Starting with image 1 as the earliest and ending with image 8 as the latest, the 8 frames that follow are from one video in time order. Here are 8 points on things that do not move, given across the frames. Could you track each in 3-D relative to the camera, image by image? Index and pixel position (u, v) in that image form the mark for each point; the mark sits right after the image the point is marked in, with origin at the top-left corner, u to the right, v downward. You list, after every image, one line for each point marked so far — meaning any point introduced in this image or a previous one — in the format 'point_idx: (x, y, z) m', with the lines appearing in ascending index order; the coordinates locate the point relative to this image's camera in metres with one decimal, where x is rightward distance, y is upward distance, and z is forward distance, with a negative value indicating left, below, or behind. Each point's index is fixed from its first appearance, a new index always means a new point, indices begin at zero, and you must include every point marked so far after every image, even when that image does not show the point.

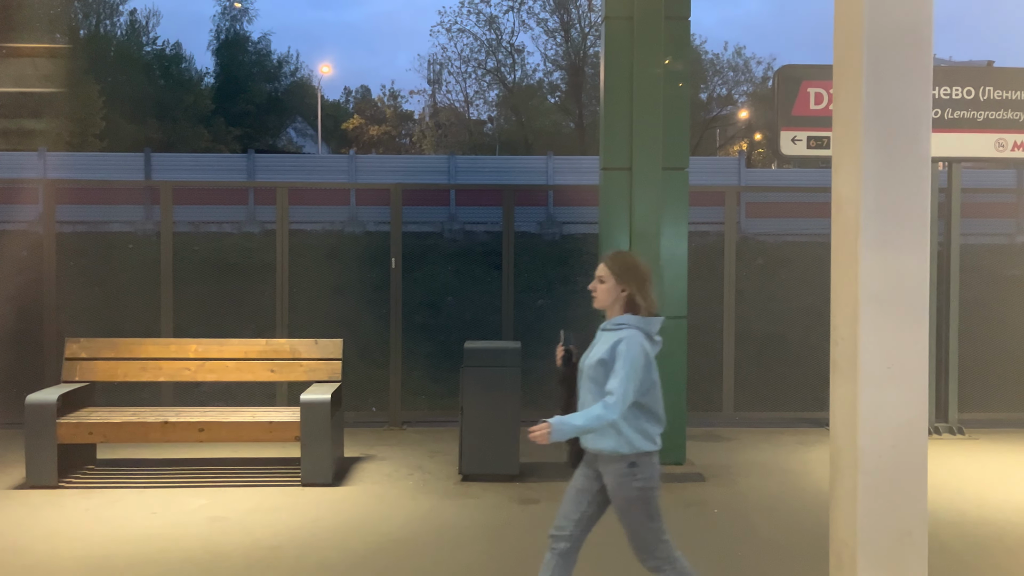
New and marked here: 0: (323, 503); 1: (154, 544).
0: (-1.2, -1.4, +5.5) m
1: (-2.0, -1.5, +4.8) m
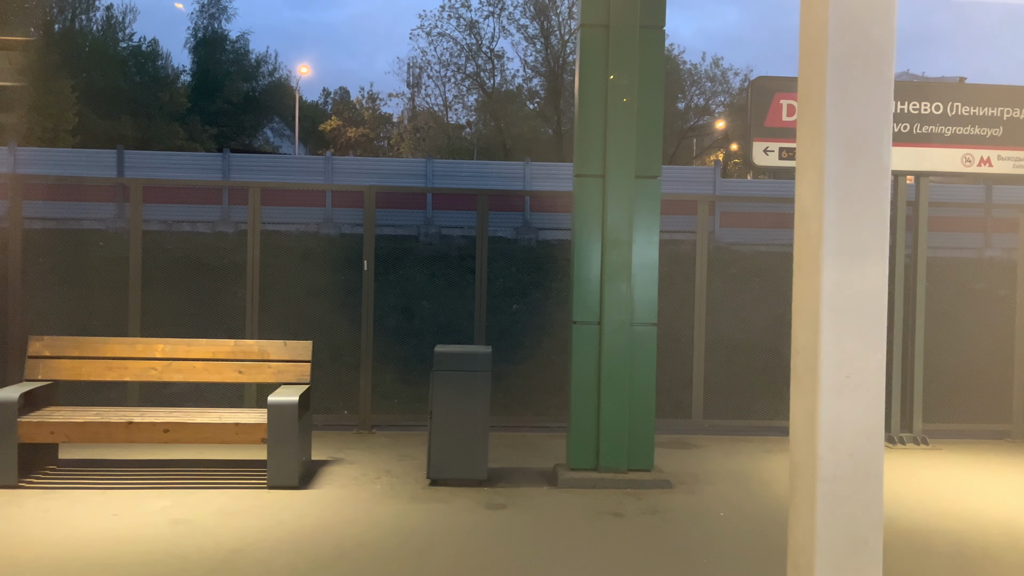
0: (-1.4, -1.4, +5.5) m
1: (-2.2, -1.5, +4.8) m
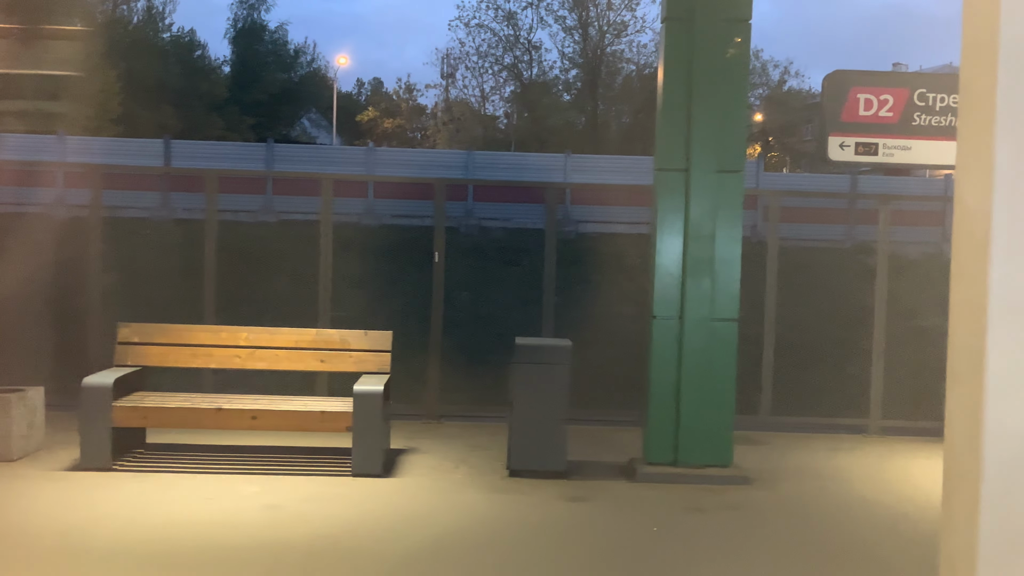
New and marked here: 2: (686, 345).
0: (-0.9, -1.4, +5.5) m
1: (-1.7, -1.4, +4.9) m
2: (+1.3, -0.4, +6.1) m
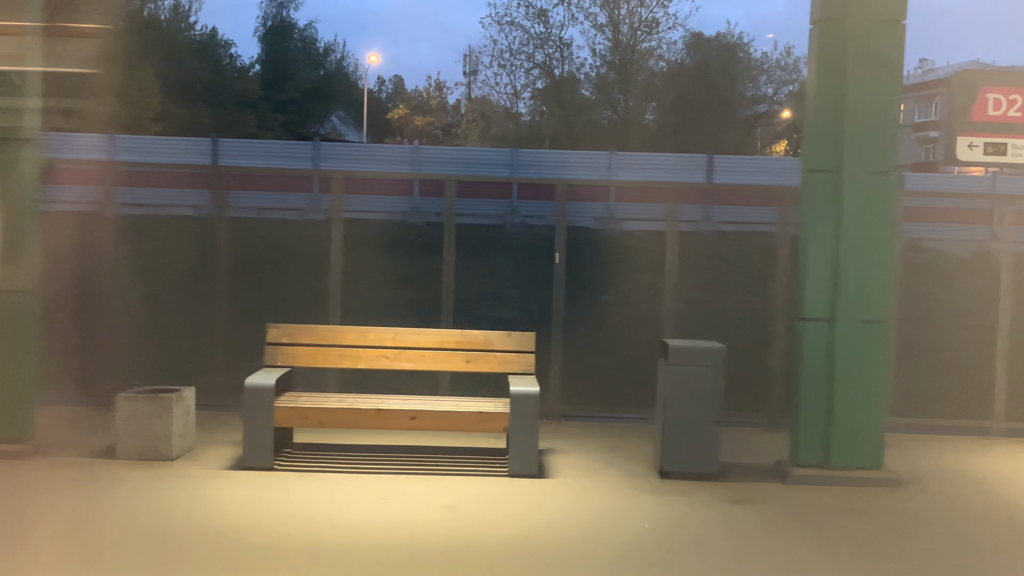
0: (+0.2, -1.4, +5.6) m
1: (-0.7, -1.4, +4.9) m
2: (+2.3, -0.4, +6.1) m
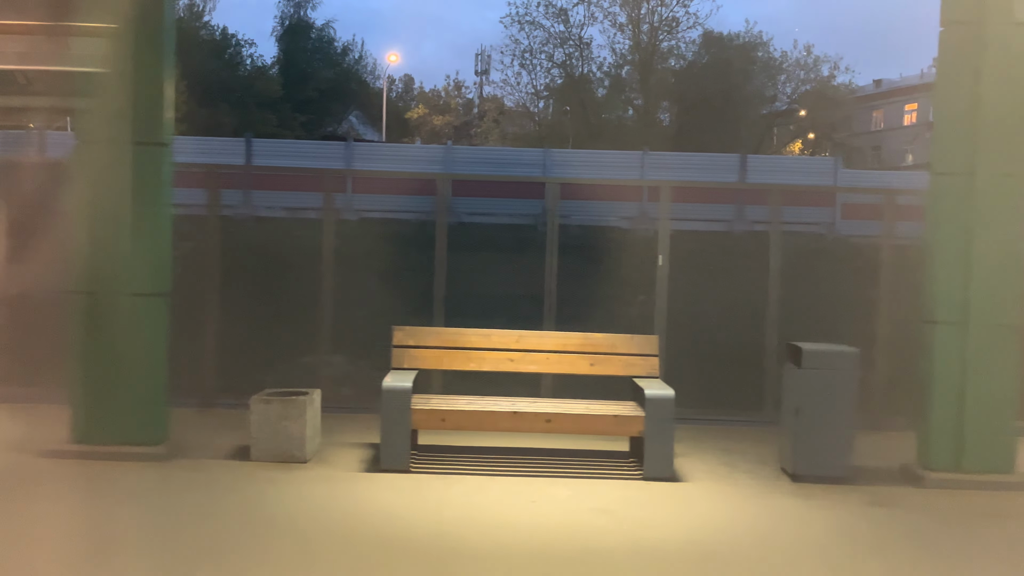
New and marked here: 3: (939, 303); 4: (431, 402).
0: (+1.1, -1.4, +5.6) m
1: (+0.3, -1.5, +4.9) m
2: (+3.3, -0.5, +6.0) m
3: (+3.1, -0.1, +6.1) m
4: (-0.6, -0.8, +6.0) m
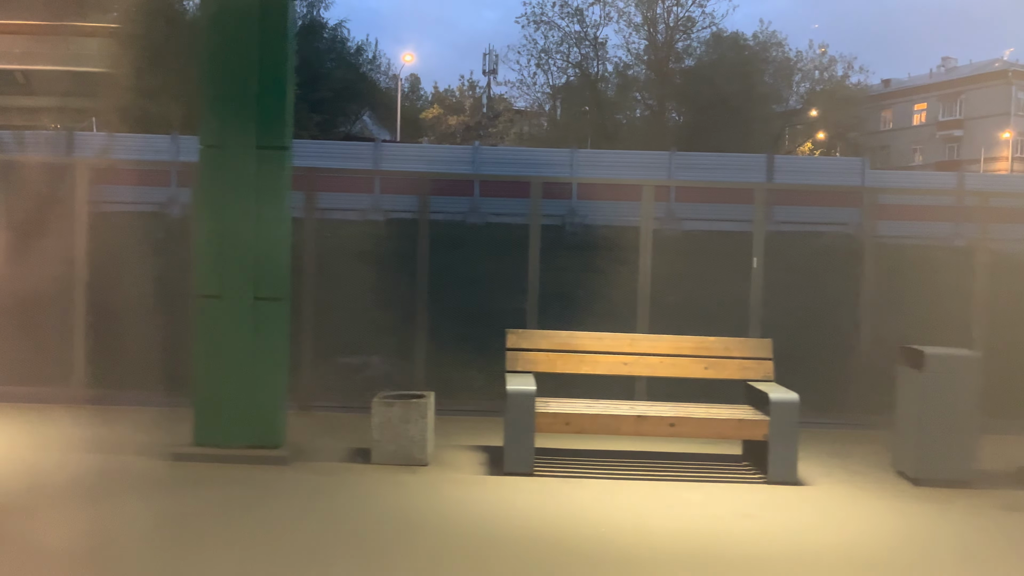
0: (+2.0, -1.4, +5.6) m
1: (+1.1, -1.5, +4.9) m
2: (+4.2, -0.5, +6.0) m
3: (+4.0, -0.1, +6.1) m
4: (+0.3, -0.8, +6.0) m
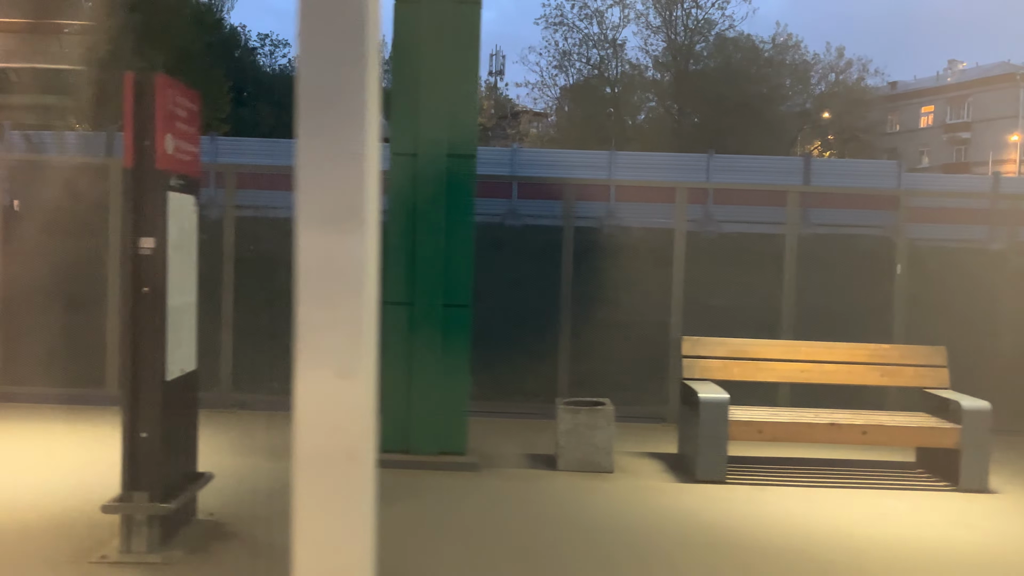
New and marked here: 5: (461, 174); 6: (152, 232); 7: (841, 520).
0: (+3.3, -1.5, +5.6) m
1: (+2.5, -1.5, +5.0) m
2: (+5.5, -0.5, +6.1) m
3: (+5.3, -0.2, +6.1) m
4: (+1.6, -0.9, +6.0) m
5: (-0.4, +0.8, +6.0) m
6: (-1.7, +0.3, +4.1) m
7: (+2.1, -1.5, +5.3) m
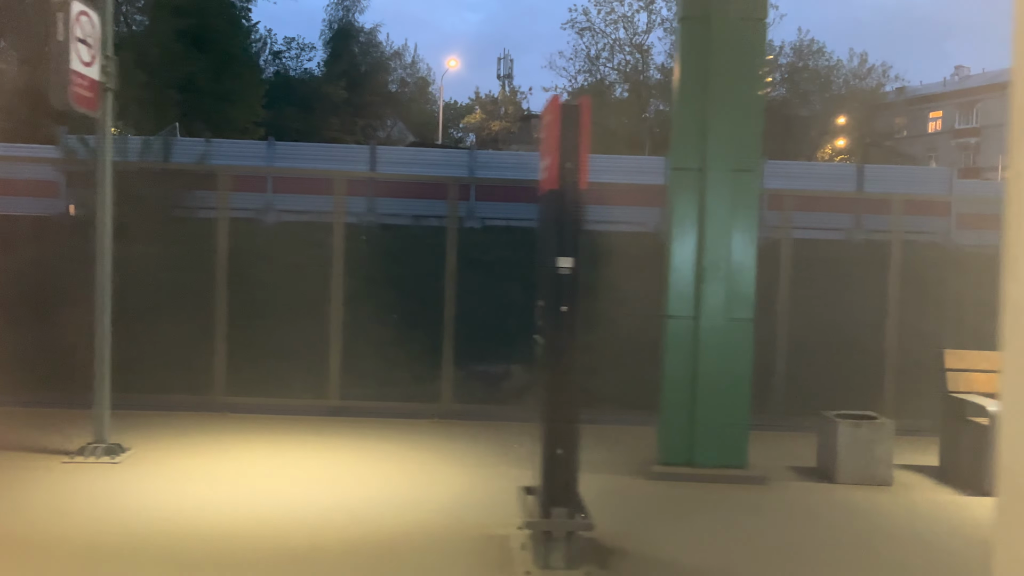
0: (+5.3, -1.6, +5.6) m
1: (+4.5, -1.6, +5.0) m
2: (+7.5, -0.7, +6.1) m
3: (+7.3, -0.3, +6.2) m
4: (+3.7, -1.0, +6.1) m
5: (+1.7, +0.7, +6.1) m
6: (+0.3, +0.2, +4.1) m
7: (+4.1, -1.6, +5.4) m
